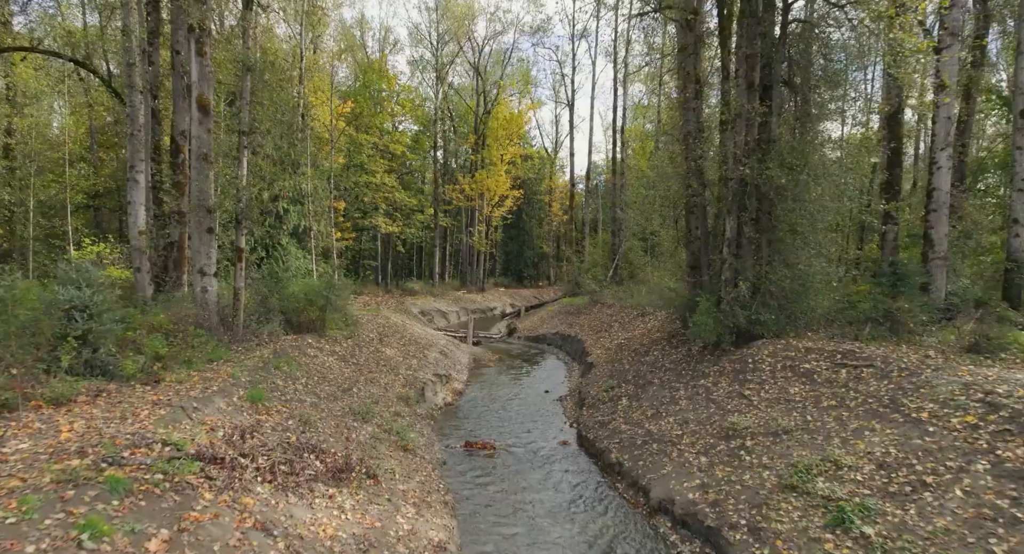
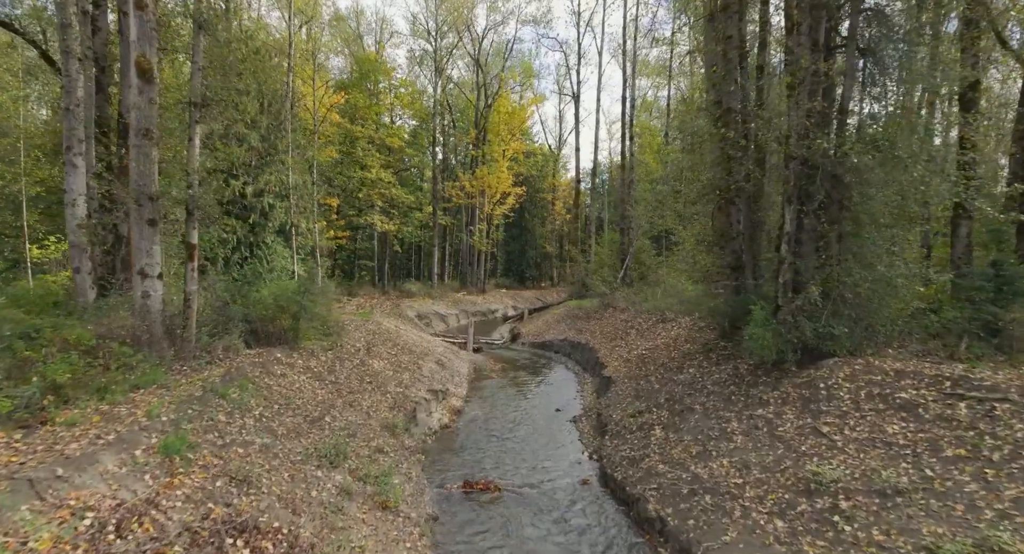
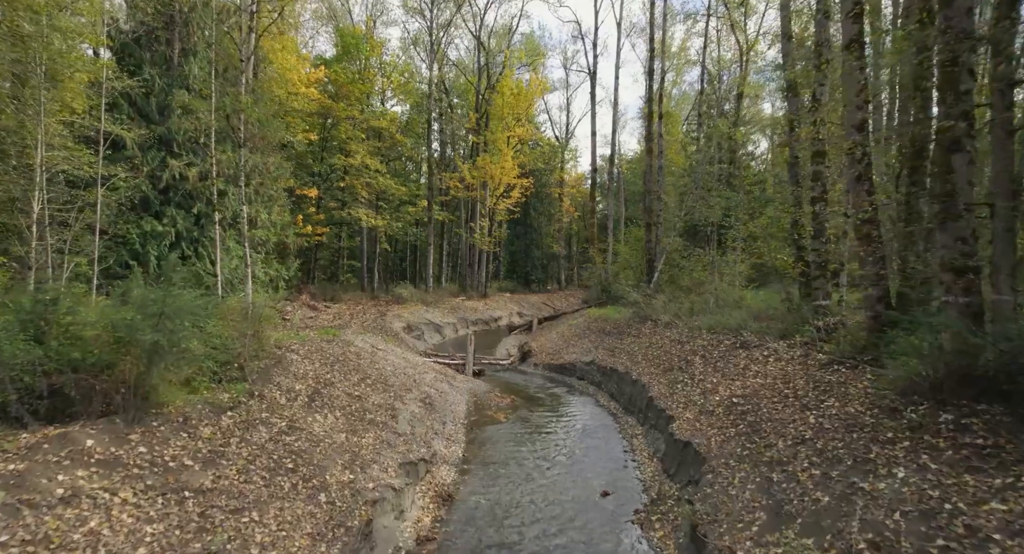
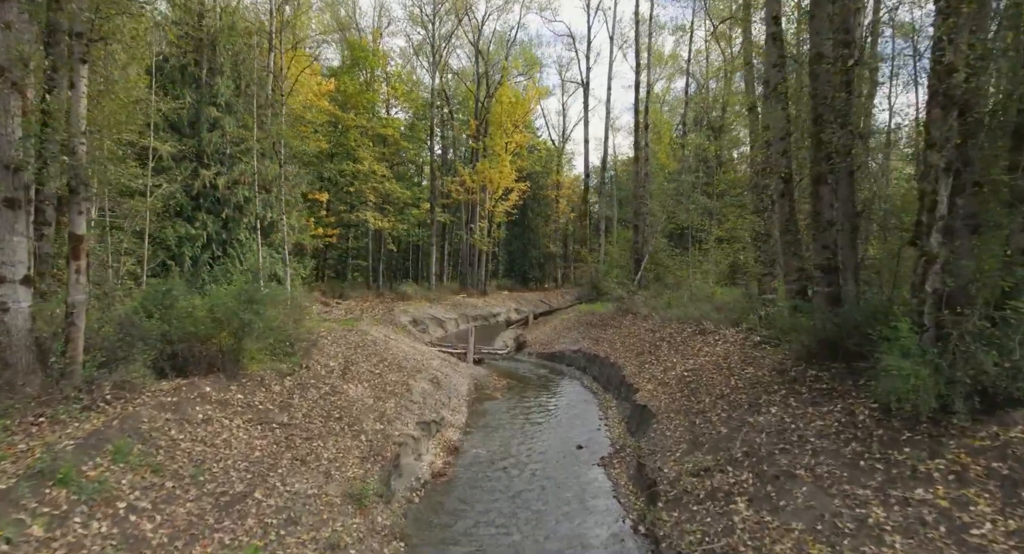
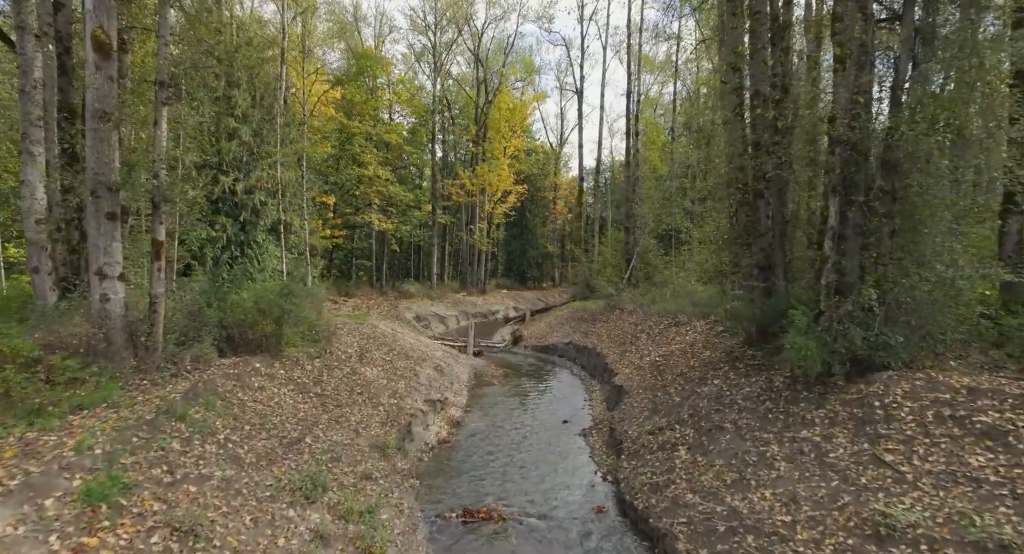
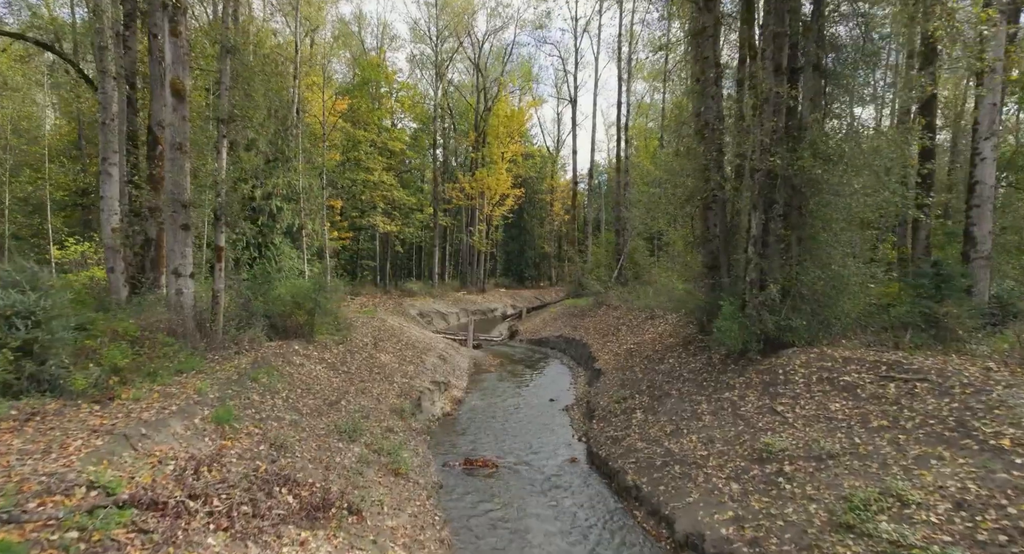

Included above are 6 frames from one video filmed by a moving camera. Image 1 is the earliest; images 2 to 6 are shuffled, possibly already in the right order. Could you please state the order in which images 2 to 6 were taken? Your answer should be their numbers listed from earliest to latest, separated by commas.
6, 2, 5, 4, 3
